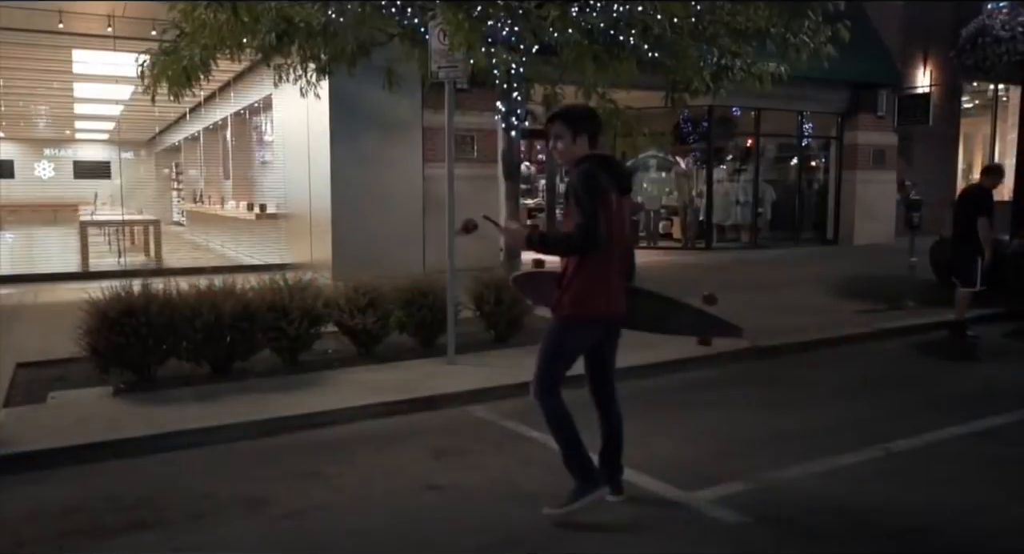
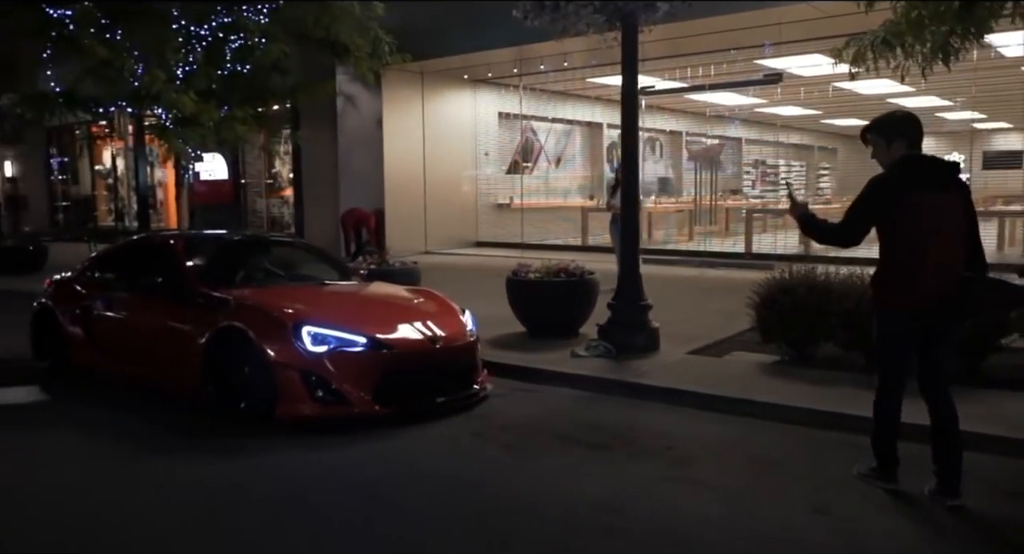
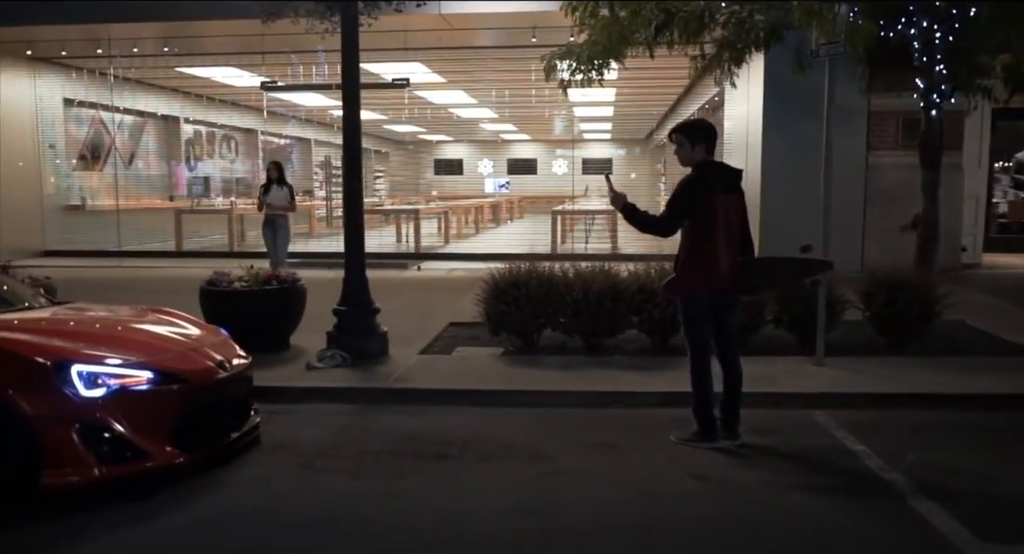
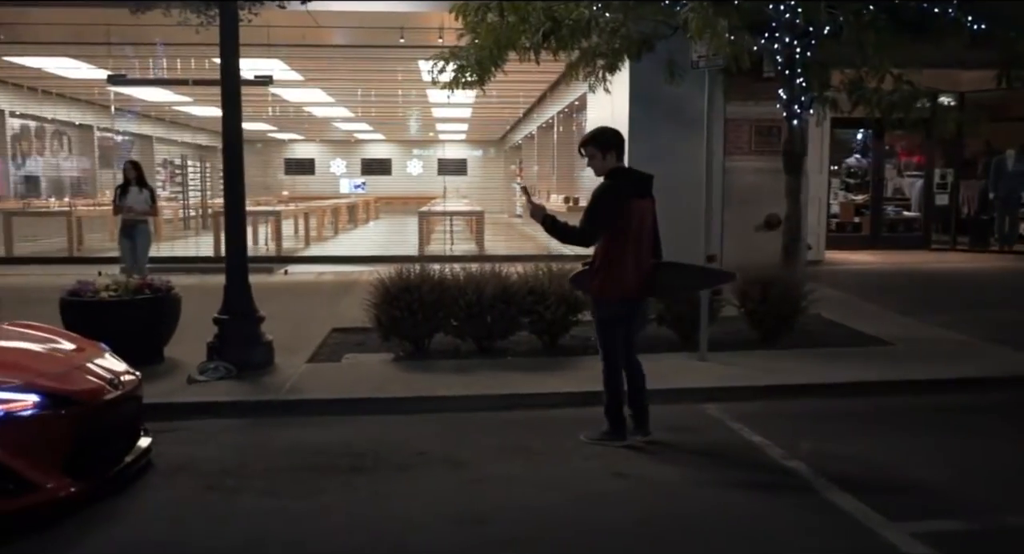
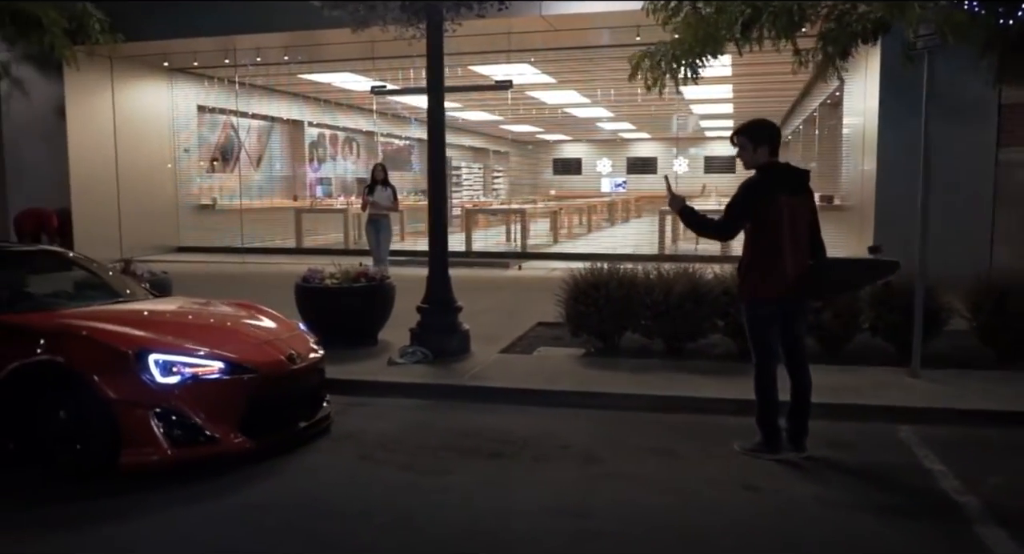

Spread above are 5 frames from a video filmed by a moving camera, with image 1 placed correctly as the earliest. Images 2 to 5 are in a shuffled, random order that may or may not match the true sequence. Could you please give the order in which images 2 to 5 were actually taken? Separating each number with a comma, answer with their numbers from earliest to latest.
4, 3, 5, 2
